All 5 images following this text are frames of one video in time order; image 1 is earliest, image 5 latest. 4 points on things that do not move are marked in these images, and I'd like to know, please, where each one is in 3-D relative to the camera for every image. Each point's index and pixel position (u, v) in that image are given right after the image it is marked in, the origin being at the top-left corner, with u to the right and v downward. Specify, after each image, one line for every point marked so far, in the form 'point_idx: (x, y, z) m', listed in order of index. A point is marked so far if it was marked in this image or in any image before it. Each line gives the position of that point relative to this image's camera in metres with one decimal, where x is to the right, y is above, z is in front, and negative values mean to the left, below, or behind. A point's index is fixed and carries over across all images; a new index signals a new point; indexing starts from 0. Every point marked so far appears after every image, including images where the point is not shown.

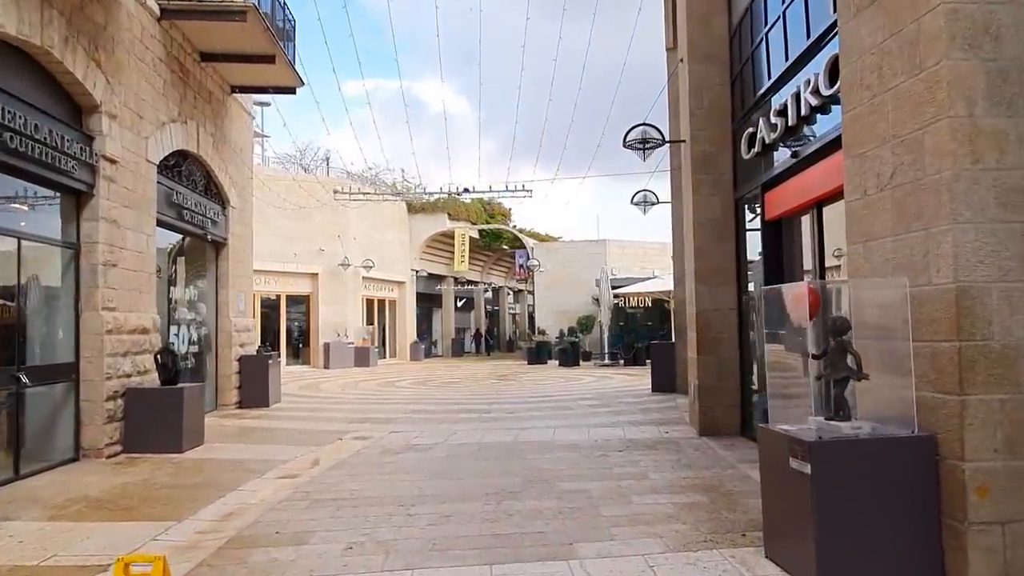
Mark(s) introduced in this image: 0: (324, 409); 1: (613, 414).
0: (-3.2, -2.0, +13.0) m
1: (+1.5, -1.9, +11.3) m
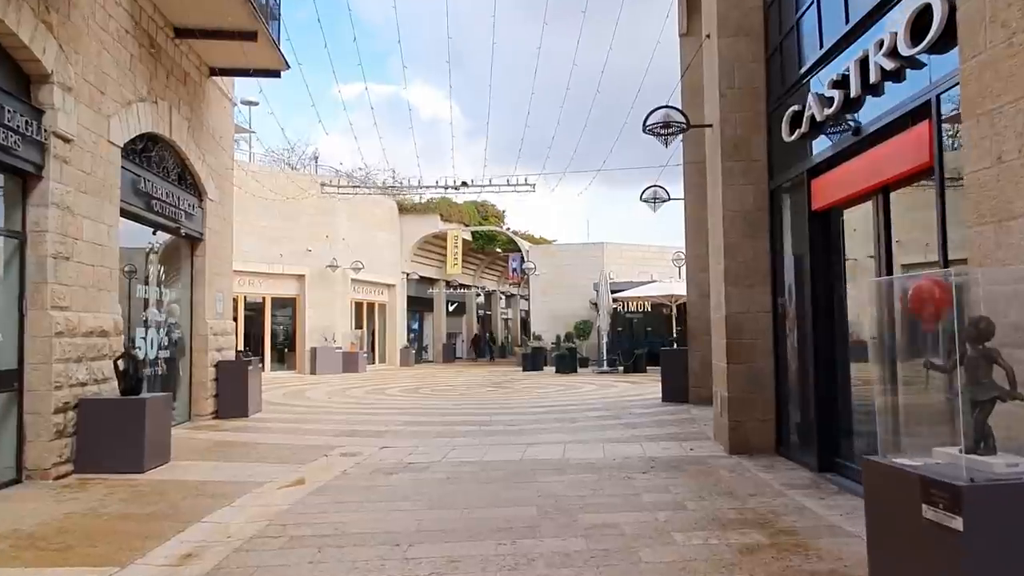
0: (-3.2, -2.0, +11.9) m
1: (+1.5, -1.9, +10.3) m
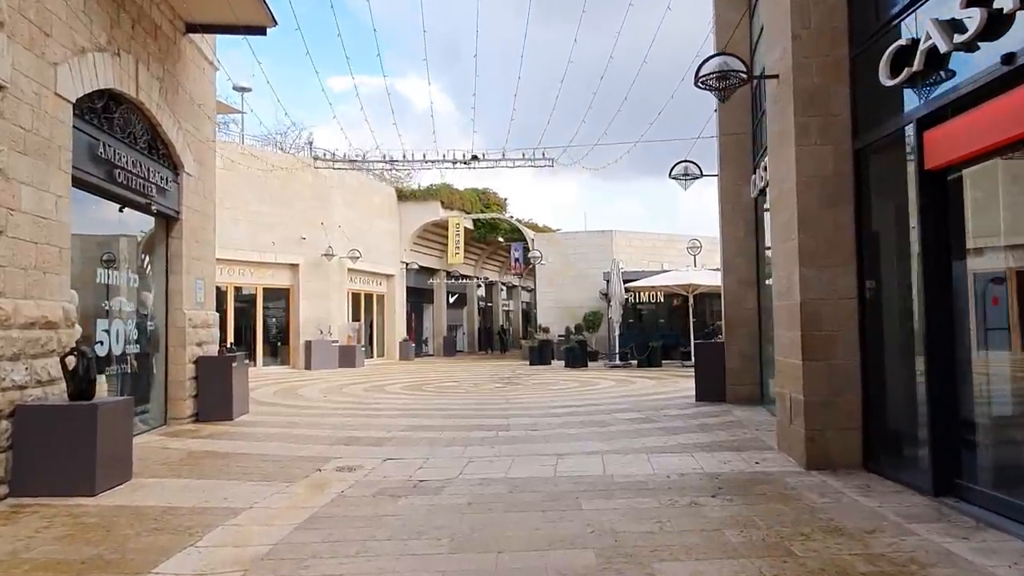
0: (-2.9, -1.9, +10.6) m
1: (+1.8, -1.7, +8.9) m
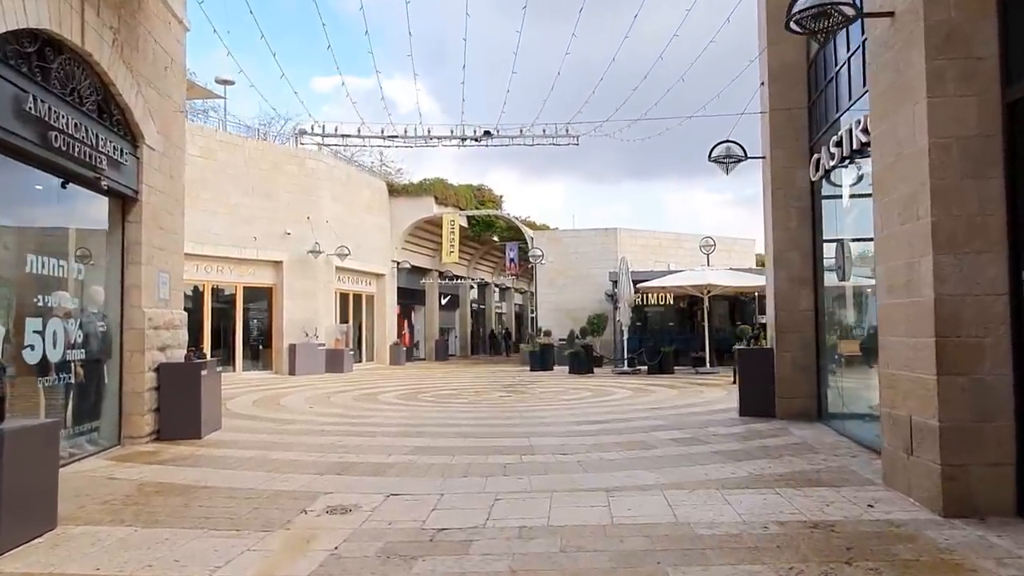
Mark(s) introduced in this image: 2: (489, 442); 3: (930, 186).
0: (-2.7, -1.8, +8.9) m
1: (+2.1, -1.6, +7.4) m
2: (-0.3, -1.8, +8.7) m
3: (+2.8, +0.7, +5.1) m
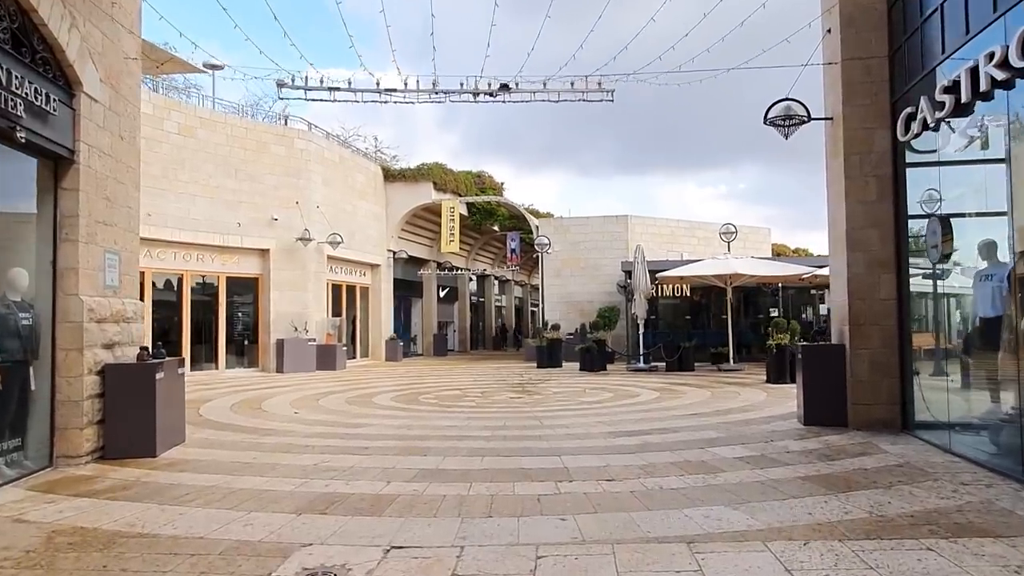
0: (-2.5, -1.6, +7.3) m
1: (+2.3, -1.5, +5.8) m
2: (0.0, -1.6, +7.1) m
3: (+3.1, +0.8, +3.5) m
